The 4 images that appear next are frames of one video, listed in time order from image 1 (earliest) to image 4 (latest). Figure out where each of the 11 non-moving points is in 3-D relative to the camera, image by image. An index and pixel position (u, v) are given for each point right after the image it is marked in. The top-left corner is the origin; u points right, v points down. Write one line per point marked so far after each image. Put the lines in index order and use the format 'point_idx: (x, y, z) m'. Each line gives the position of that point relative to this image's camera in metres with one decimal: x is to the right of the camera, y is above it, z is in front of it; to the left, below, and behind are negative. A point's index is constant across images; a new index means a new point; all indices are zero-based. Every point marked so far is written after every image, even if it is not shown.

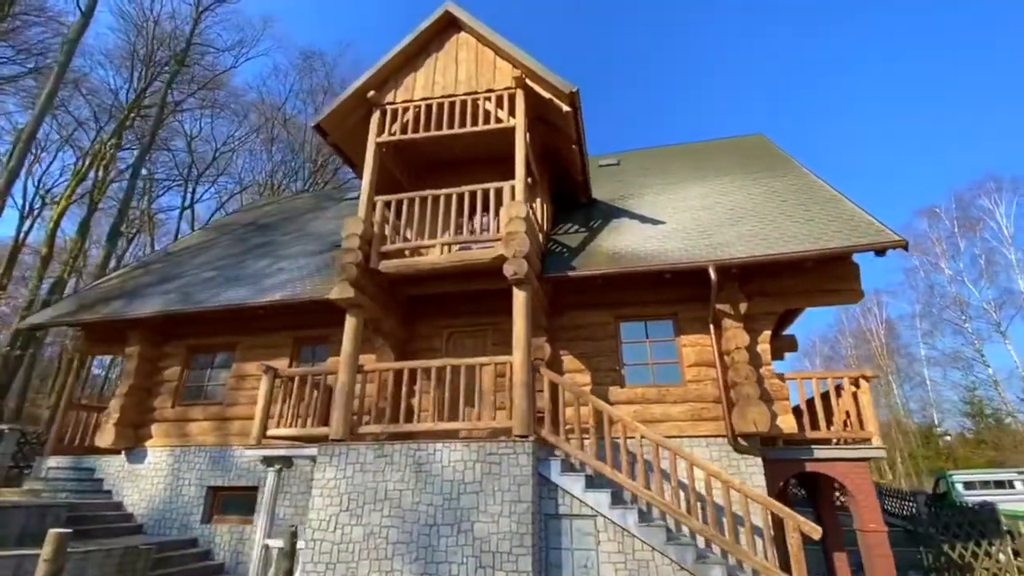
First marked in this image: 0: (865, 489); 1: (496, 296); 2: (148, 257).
0: (+5.3, -3.0, +8.2) m
1: (-0.3, -0.1, +9.9) m
2: (-9.3, +0.8, +13.8) m
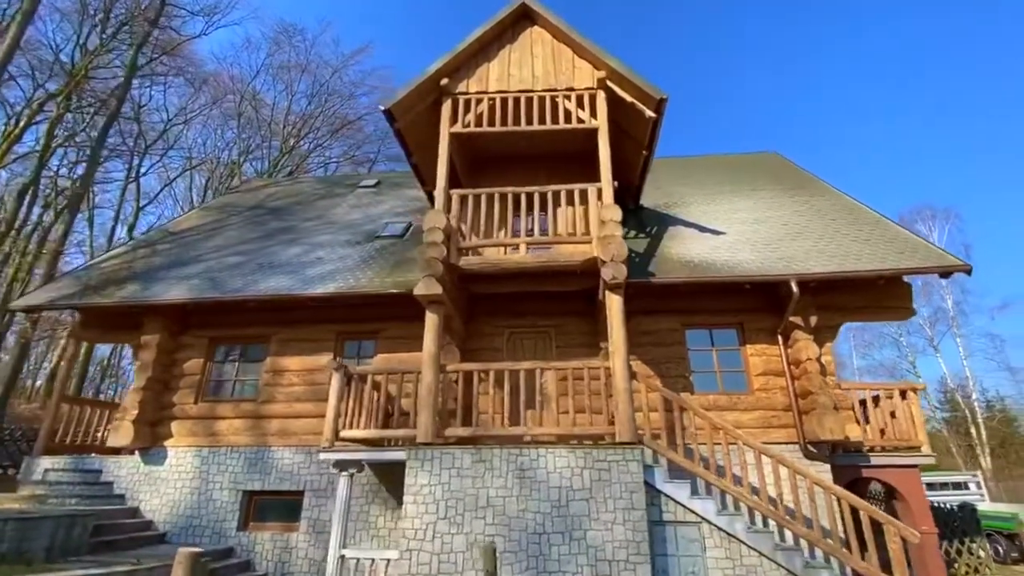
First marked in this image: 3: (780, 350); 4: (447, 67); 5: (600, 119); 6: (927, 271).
0: (+6.5, -3.3, +8.7) m
1: (+0.9, -0.2, +9.8) m
2: (-8.5, +1.2, +12.5) m
3: (+4.5, -1.0, +9.1) m
4: (-1.1, +3.9, +9.4) m
5: (+1.5, +2.8, +9.0) m
6: (+6.5, +0.3, +8.4) m
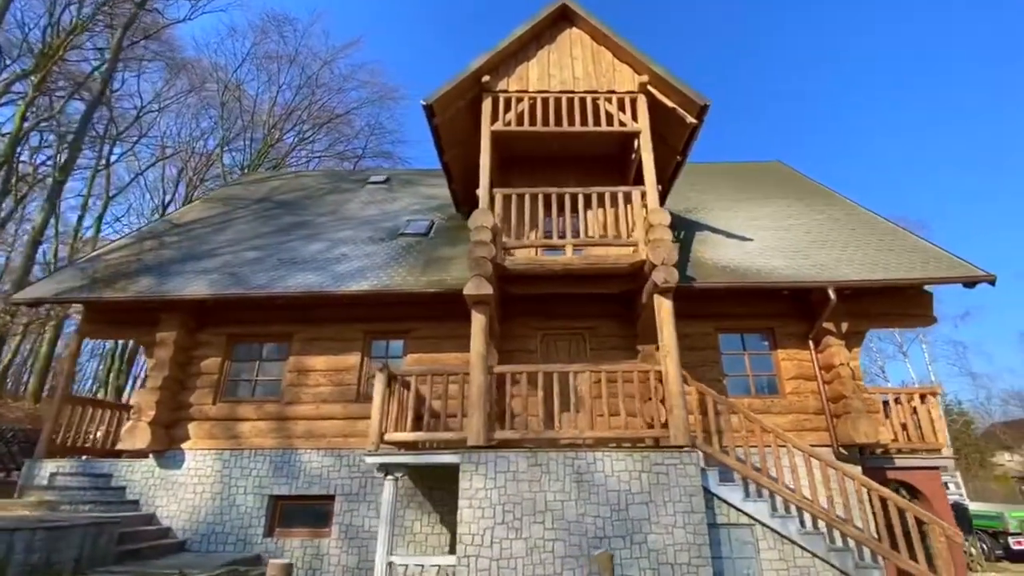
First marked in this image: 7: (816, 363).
0: (+7.2, -3.5, +9.1) m
1: (+1.5, -0.2, +9.8) m
2: (-8.0, +1.3, +11.9) m
3: (+5.2, -1.2, +9.4) m
4: (-0.4, +3.9, +9.3) m
5: (+2.2, +2.8, +9.0) m
6: (+7.2, +0.1, +8.7) m
7: (+5.2, -1.3, +9.2) m
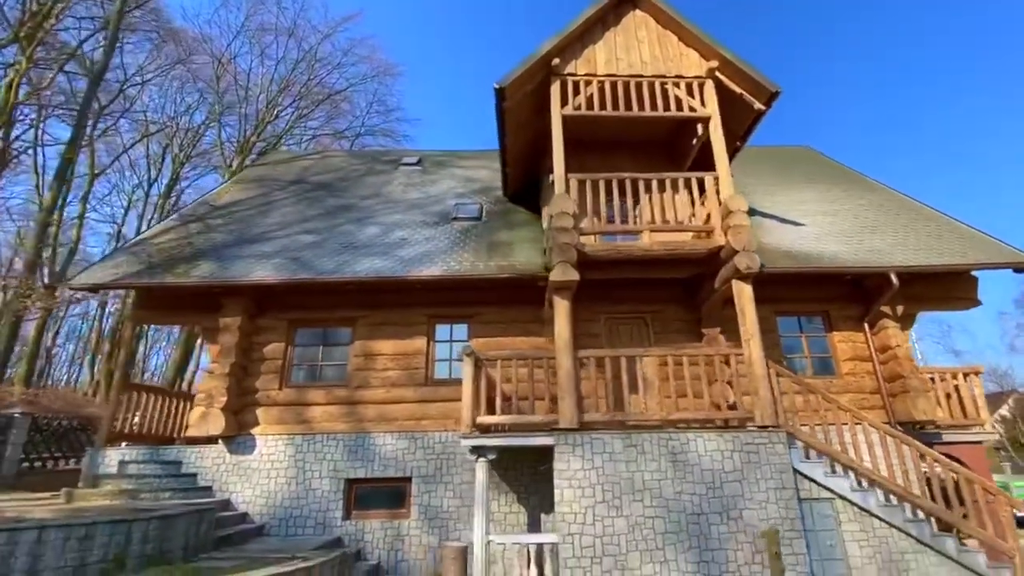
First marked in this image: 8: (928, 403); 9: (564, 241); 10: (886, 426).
0: (+8.4, -3.2, +9.6) m
1: (+2.7, +0.1, +10.0) m
2: (-6.9, +1.7, +11.6) m
3: (+6.4, -0.9, +9.7) m
4: (+0.8, +4.1, +9.2) m
5: (+3.4, +3.0, +9.1) m
6: (+8.4, +0.4, +9.1) m
7: (+6.4, -1.0, +9.6) m
8: (+6.7, -1.9, +8.7) m
9: (+0.8, +0.7, +8.0) m
10: (+5.4, -2.0, +7.7) m
